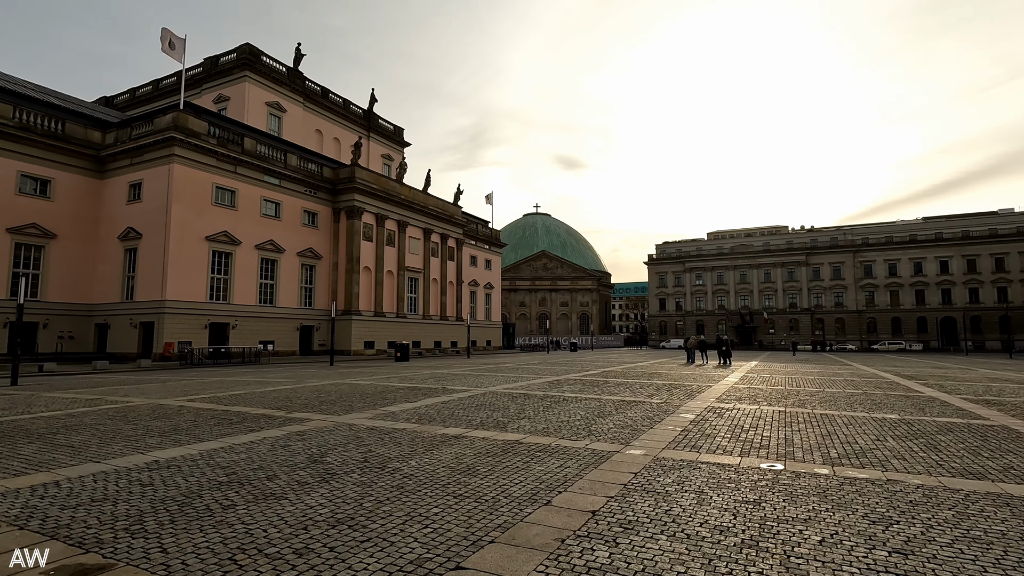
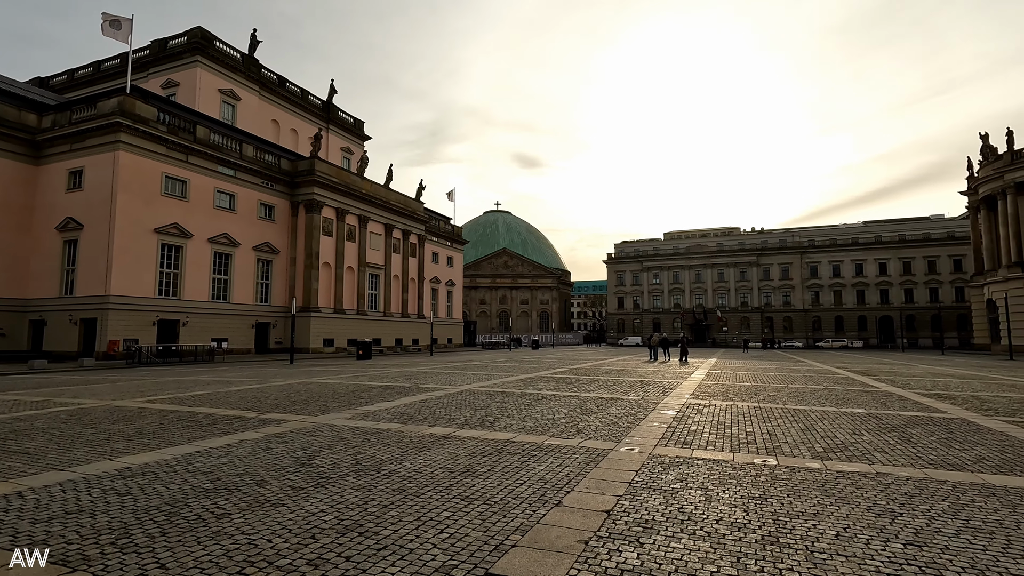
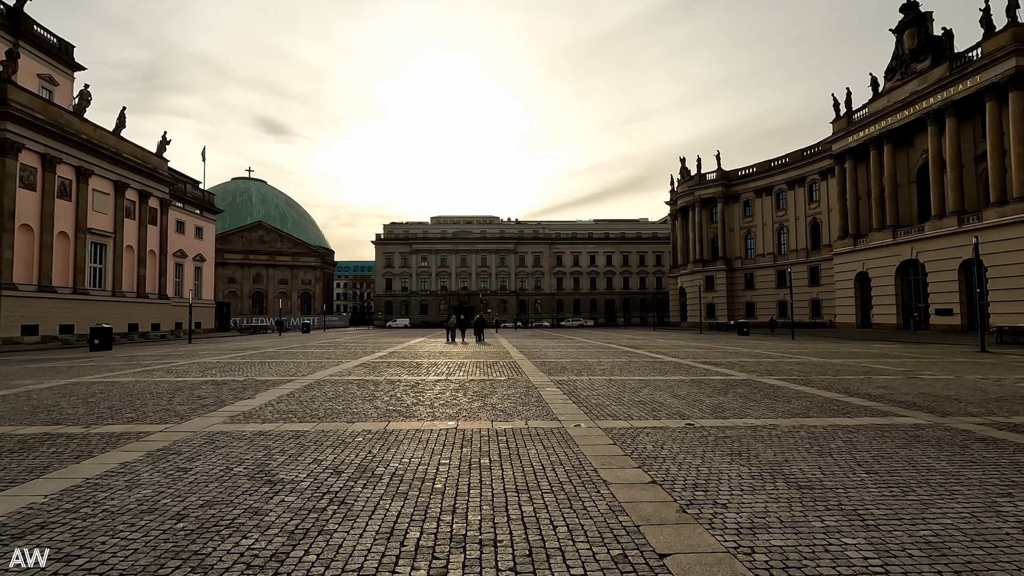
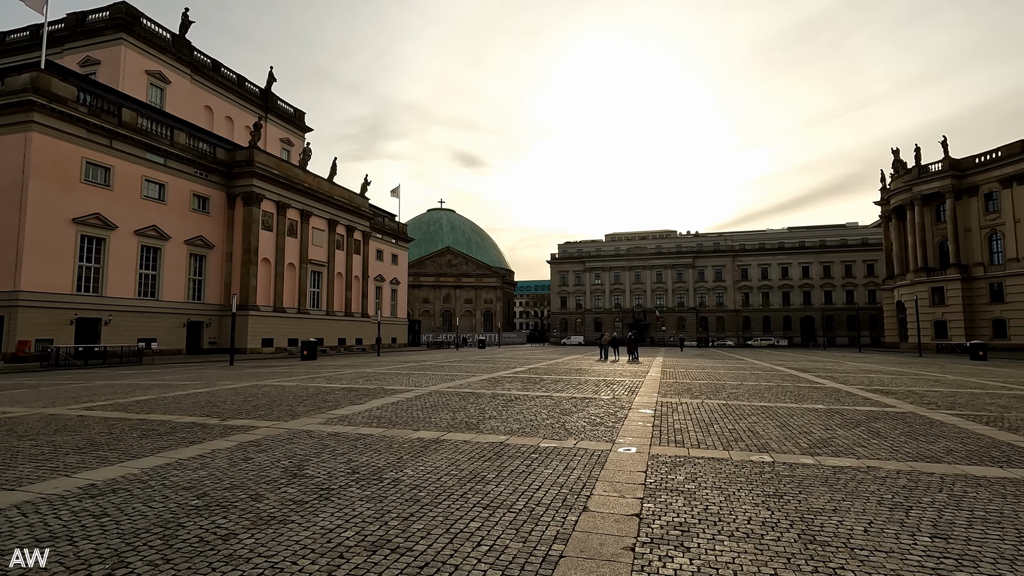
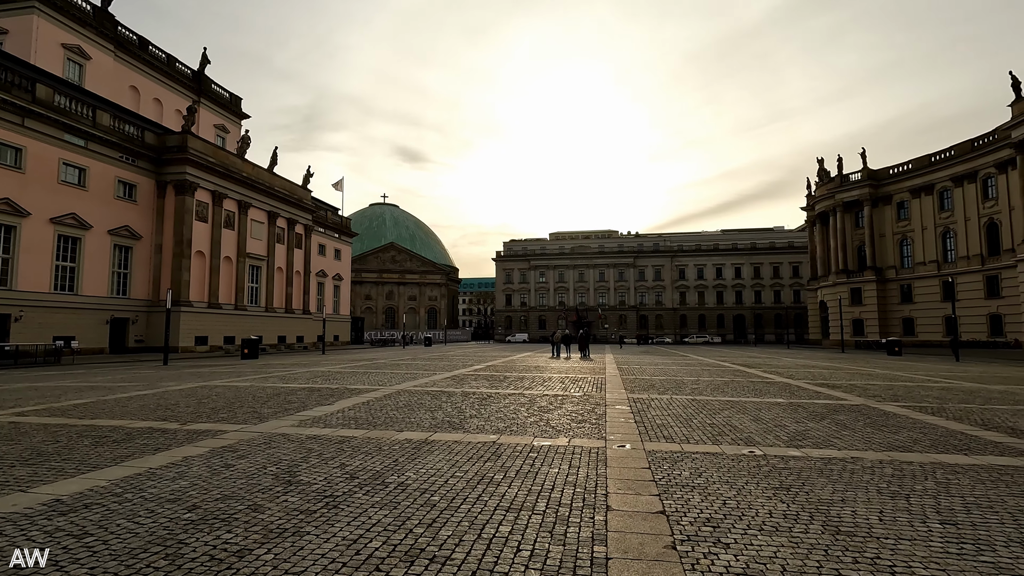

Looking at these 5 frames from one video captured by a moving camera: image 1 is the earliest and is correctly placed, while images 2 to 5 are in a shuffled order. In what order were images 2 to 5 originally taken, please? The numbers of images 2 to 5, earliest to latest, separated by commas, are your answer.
2, 4, 5, 3
